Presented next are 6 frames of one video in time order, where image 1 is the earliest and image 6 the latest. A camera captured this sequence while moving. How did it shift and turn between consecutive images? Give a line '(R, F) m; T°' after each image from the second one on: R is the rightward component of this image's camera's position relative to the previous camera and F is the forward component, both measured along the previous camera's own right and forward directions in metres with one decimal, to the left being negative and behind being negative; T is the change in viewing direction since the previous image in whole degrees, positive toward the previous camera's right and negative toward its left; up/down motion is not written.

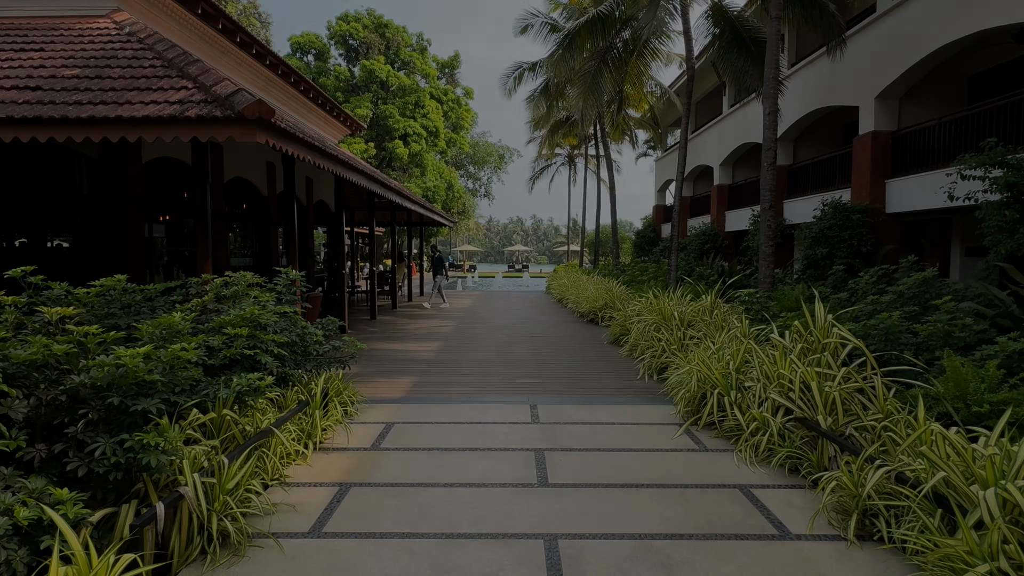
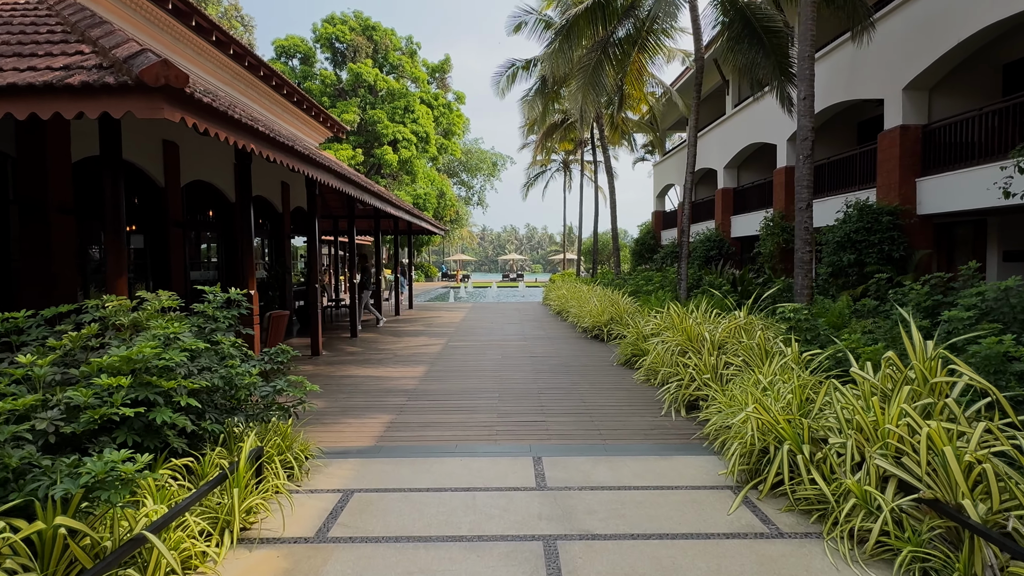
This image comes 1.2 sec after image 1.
(0.0, +1.0) m; +1°
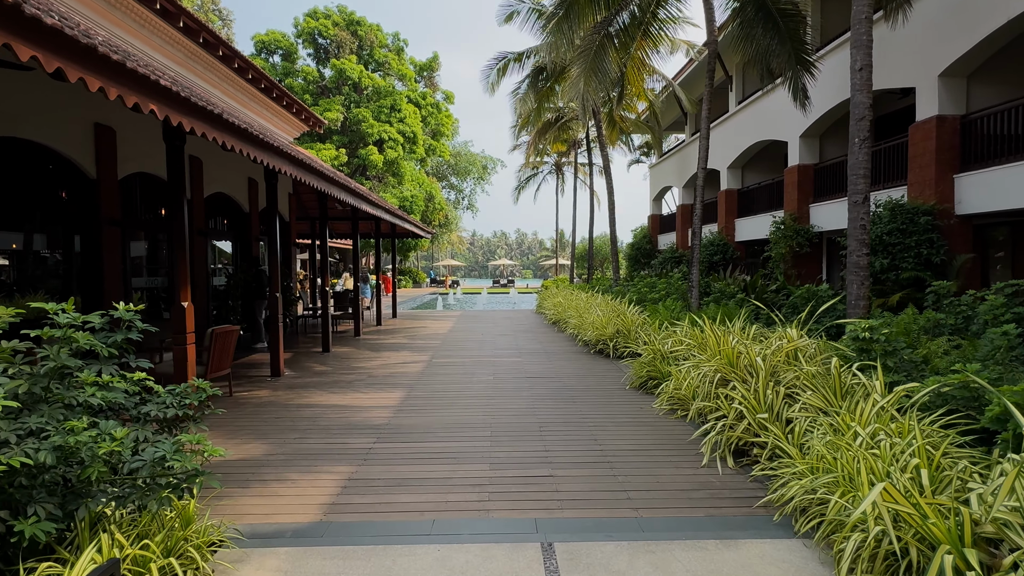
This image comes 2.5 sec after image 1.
(0.0, +1.1) m; +1°
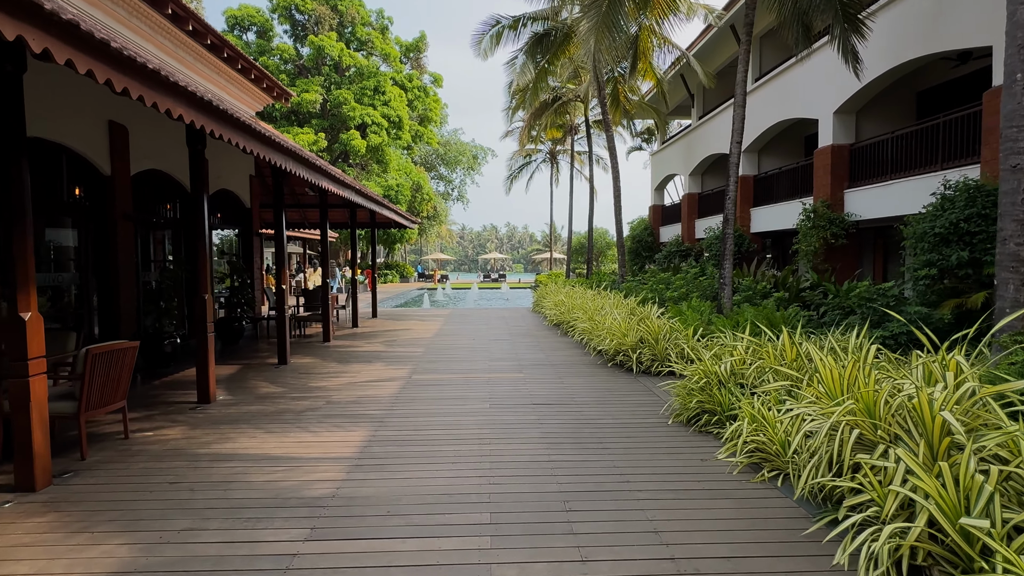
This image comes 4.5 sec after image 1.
(-0.1, +1.6) m; +1°
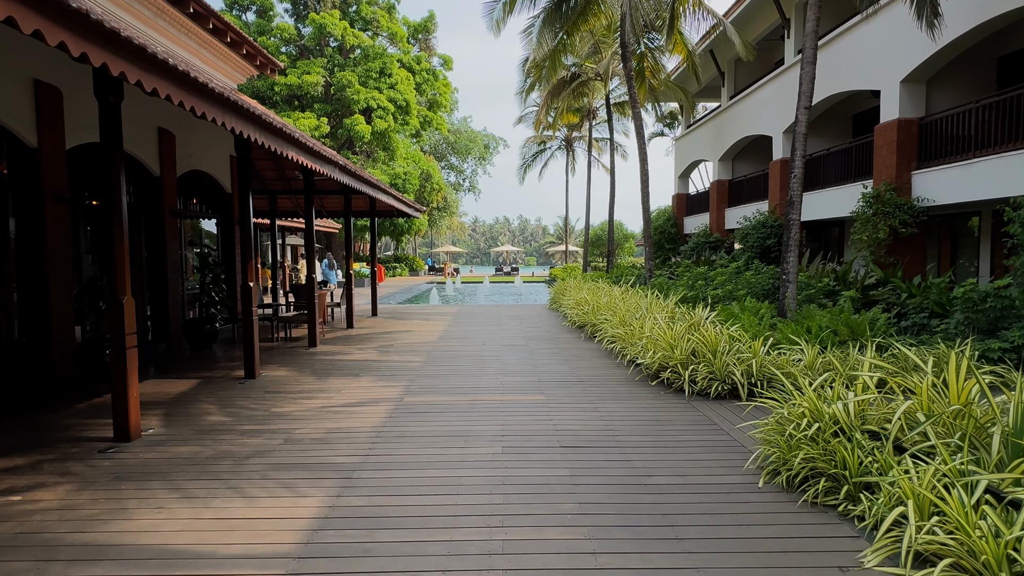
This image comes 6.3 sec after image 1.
(-0.1, +1.4) m; -1°
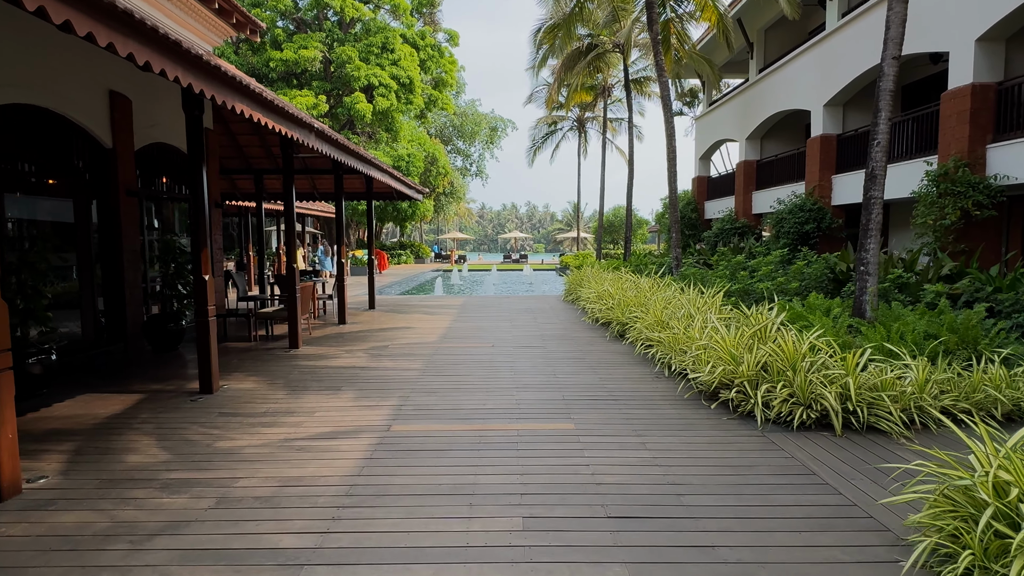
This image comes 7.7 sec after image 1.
(-0.1, +1.2) m; -1°
